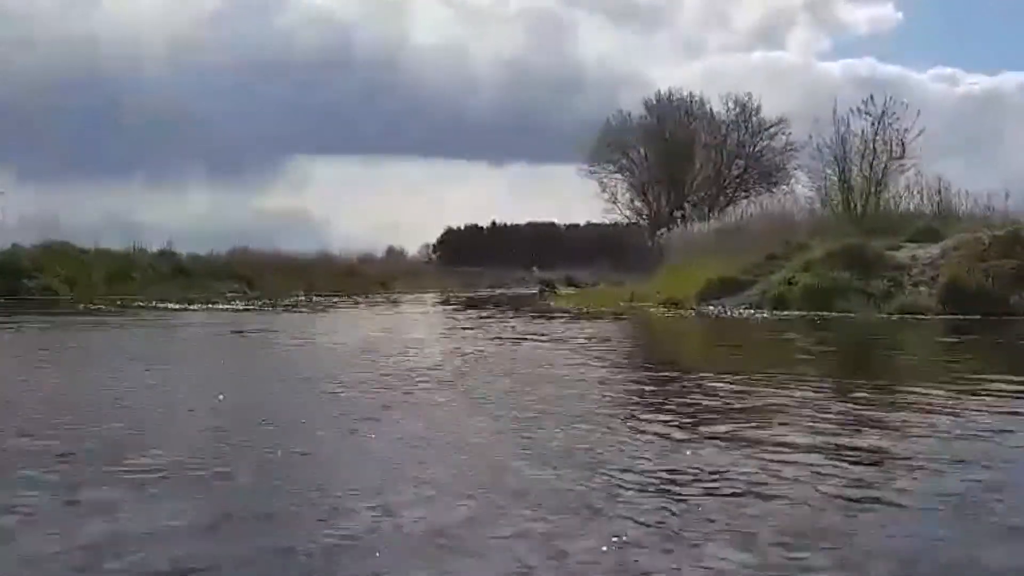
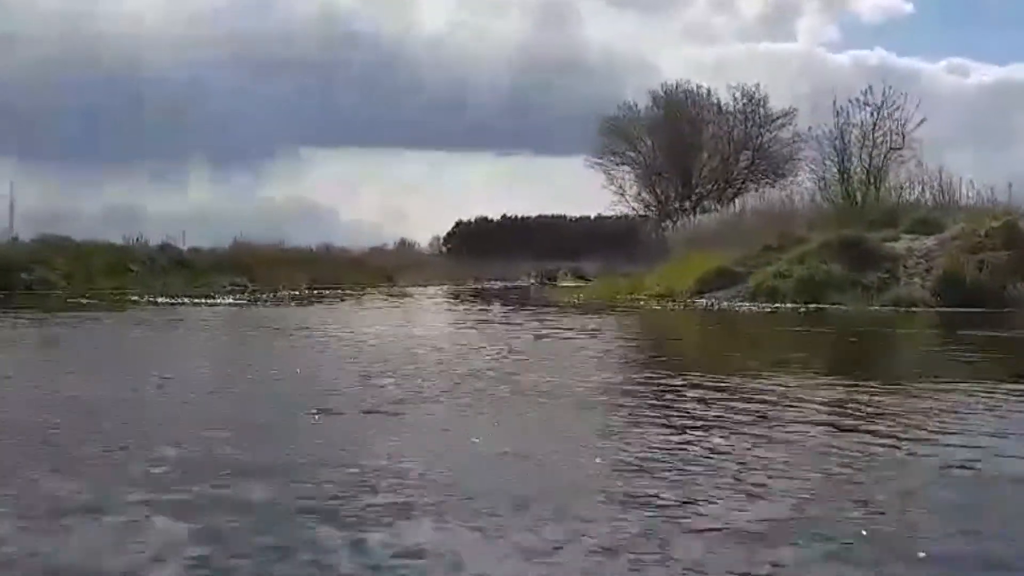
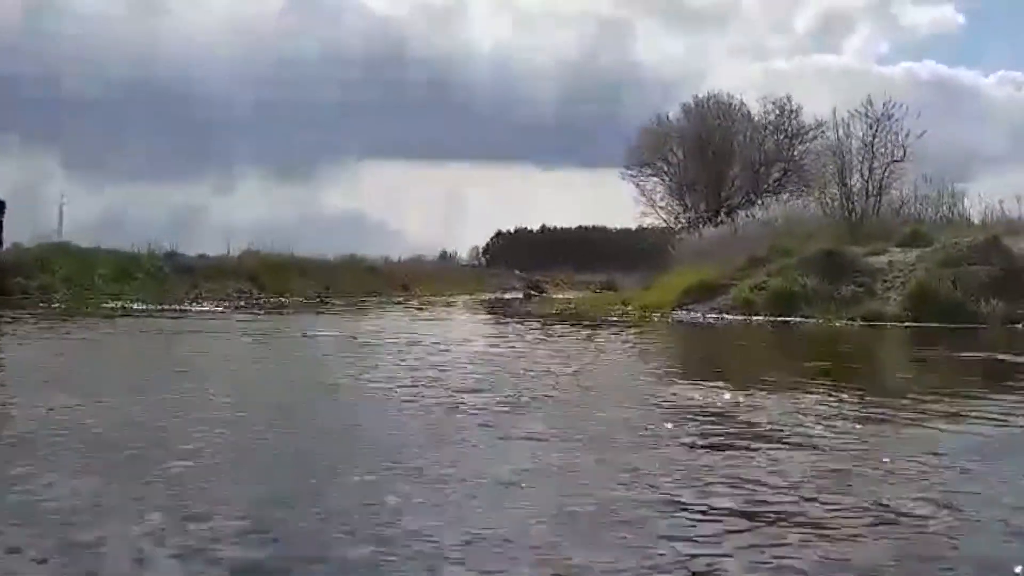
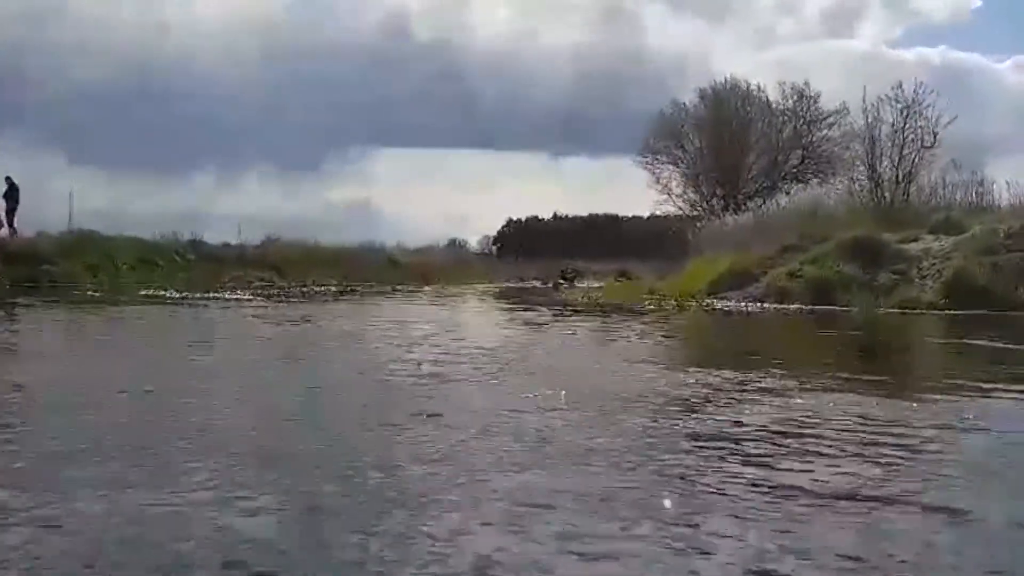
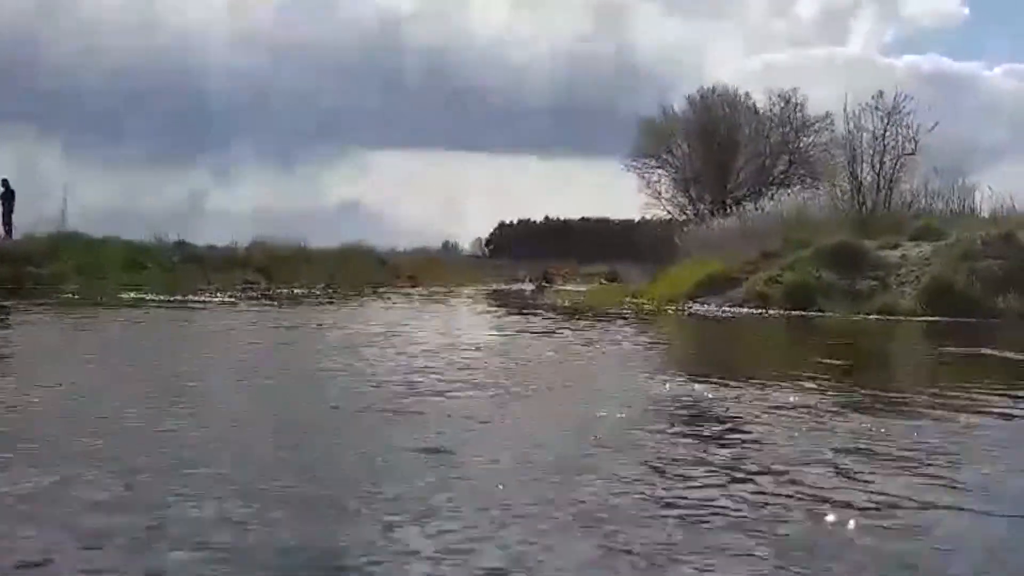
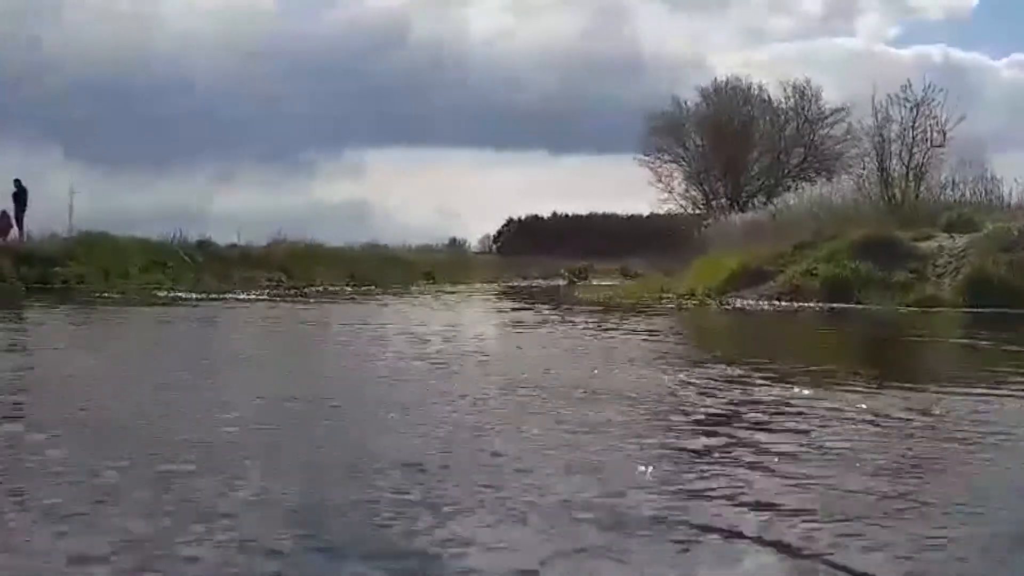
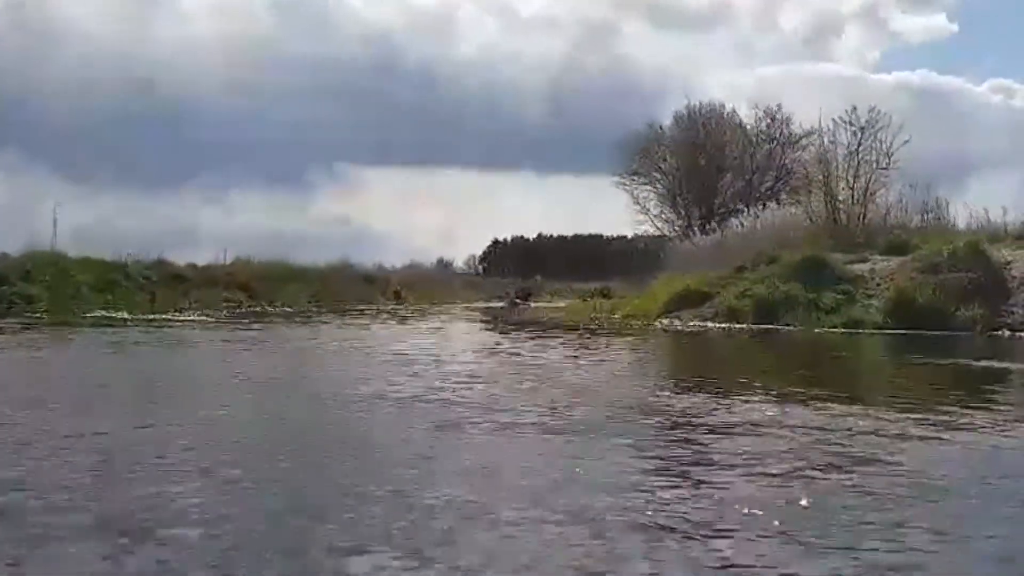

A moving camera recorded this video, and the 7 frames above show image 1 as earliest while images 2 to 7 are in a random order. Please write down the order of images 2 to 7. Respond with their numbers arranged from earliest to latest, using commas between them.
2, 6, 4, 5, 3, 7
